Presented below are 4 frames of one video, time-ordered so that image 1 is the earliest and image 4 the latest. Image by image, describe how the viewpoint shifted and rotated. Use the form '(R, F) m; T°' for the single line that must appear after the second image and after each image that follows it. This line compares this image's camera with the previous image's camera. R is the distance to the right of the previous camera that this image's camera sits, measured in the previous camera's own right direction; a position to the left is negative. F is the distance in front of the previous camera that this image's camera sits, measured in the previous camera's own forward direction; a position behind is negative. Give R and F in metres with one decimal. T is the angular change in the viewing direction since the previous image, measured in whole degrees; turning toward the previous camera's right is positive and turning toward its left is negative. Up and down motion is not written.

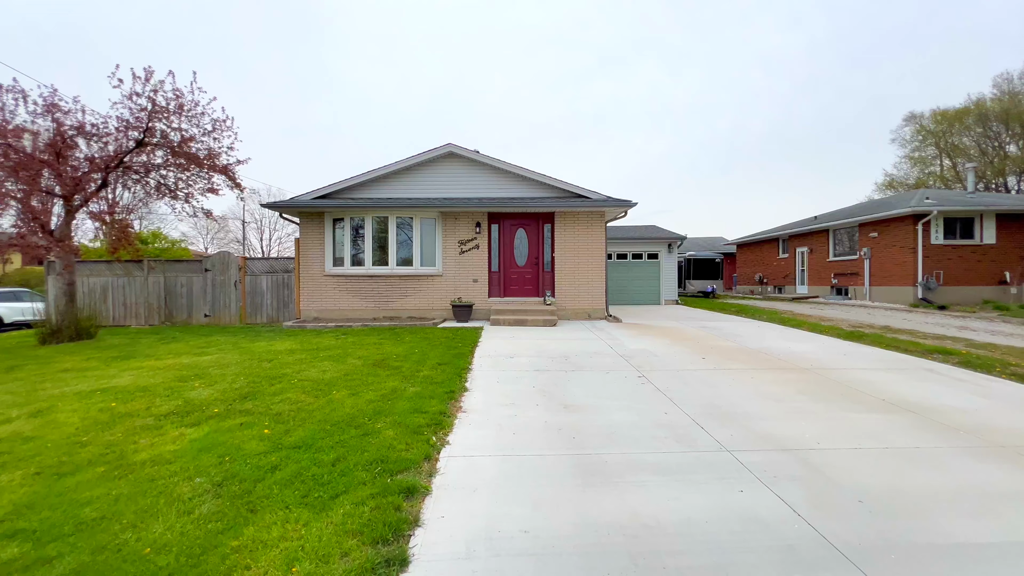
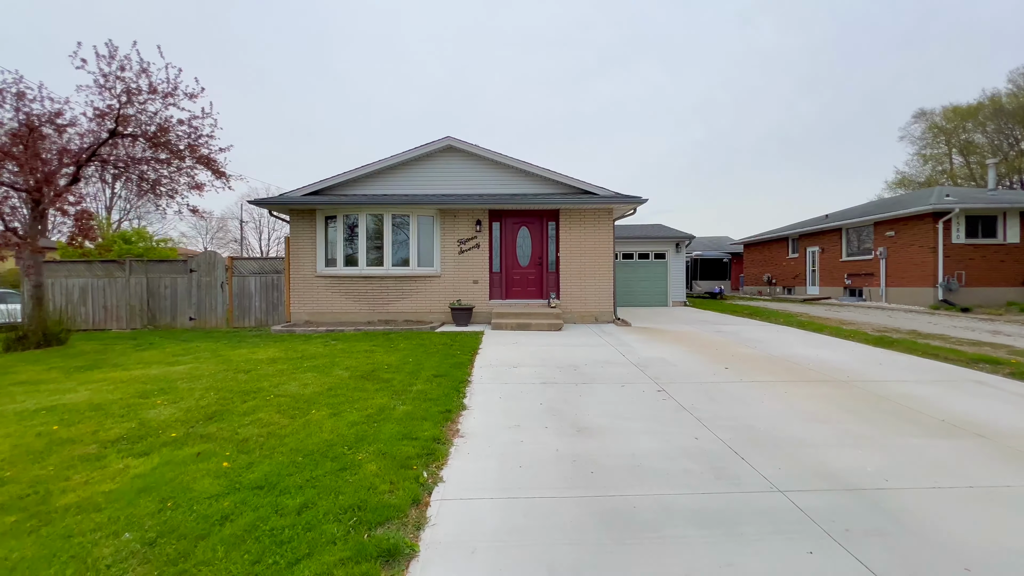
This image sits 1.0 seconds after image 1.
(0.0, +0.6) m; 0°
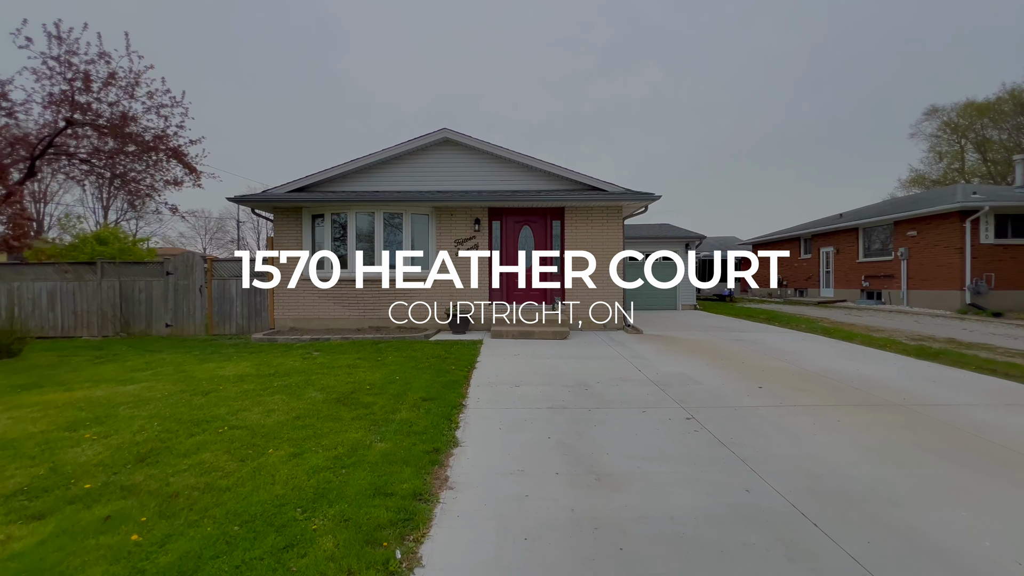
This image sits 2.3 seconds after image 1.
(0.0, +0.7) m; 0°
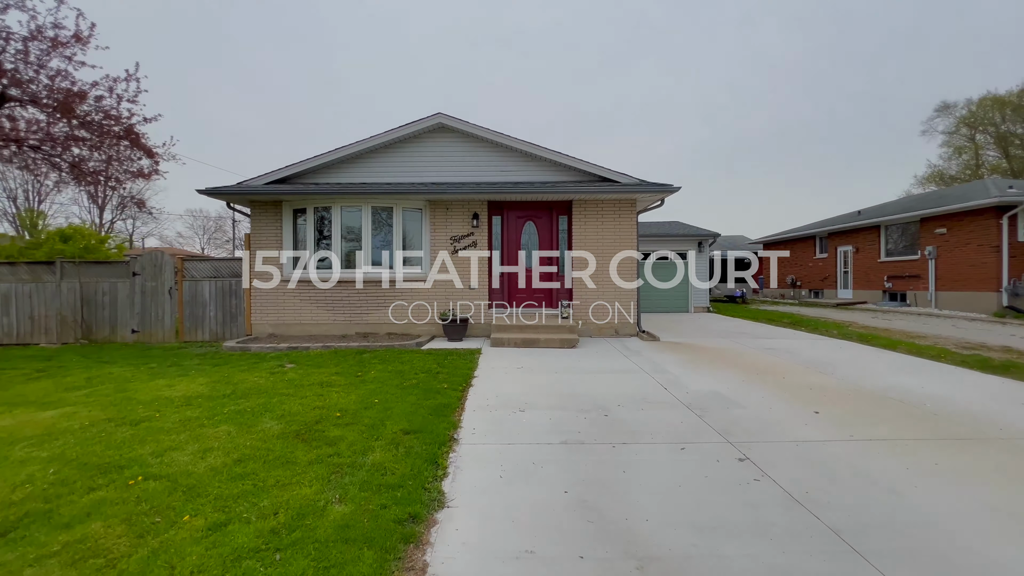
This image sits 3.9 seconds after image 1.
(0.0, +0.9) m; 0°
